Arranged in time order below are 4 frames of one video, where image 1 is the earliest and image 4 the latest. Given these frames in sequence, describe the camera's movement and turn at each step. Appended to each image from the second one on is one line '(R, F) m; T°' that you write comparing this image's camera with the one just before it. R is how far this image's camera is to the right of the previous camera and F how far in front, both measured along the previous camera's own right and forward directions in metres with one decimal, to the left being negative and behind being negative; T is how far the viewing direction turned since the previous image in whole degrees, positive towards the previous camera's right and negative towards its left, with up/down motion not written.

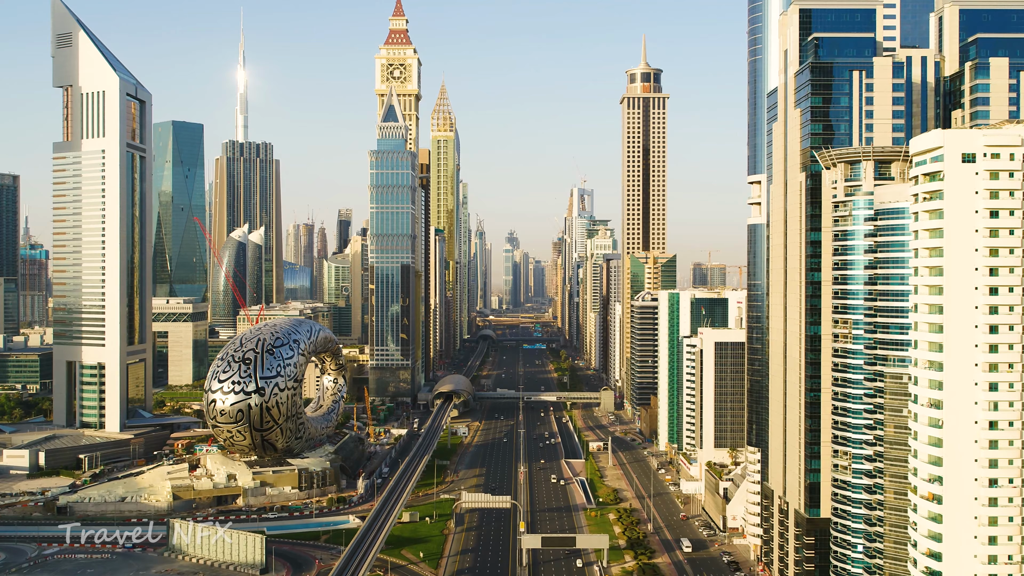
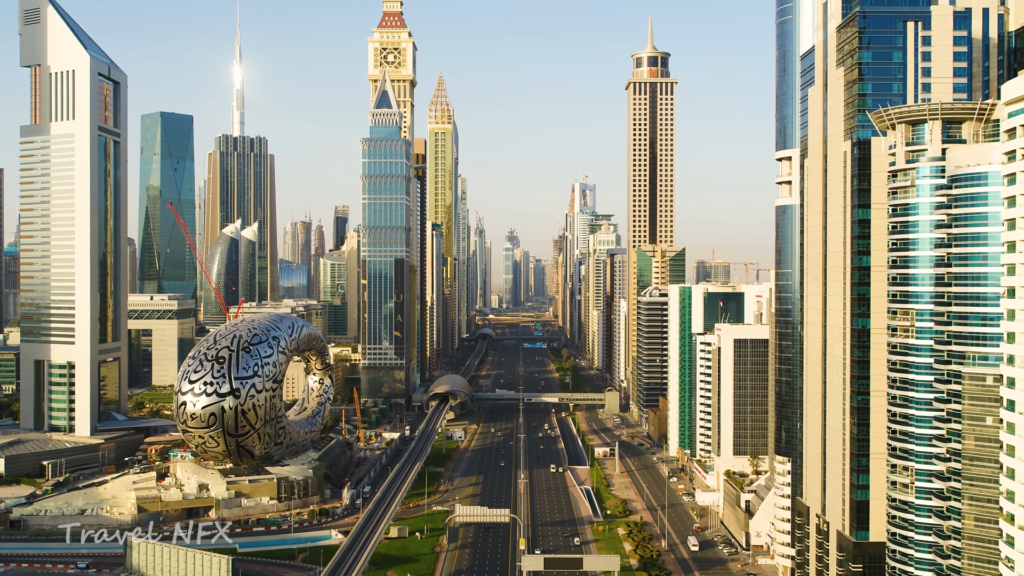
(+0.1, +6.9) m; 0°
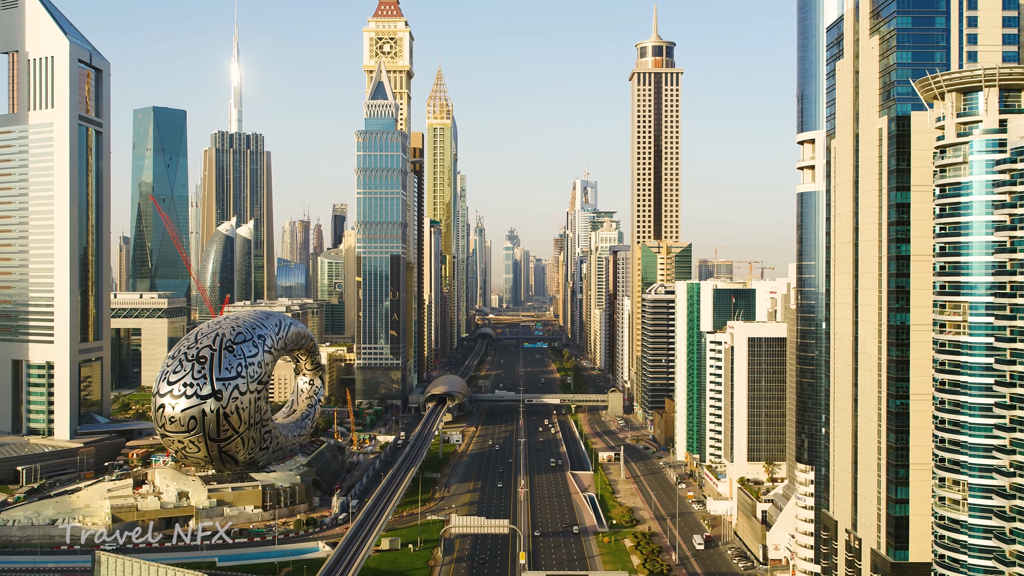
(+0.1, +4.3) m; 0°
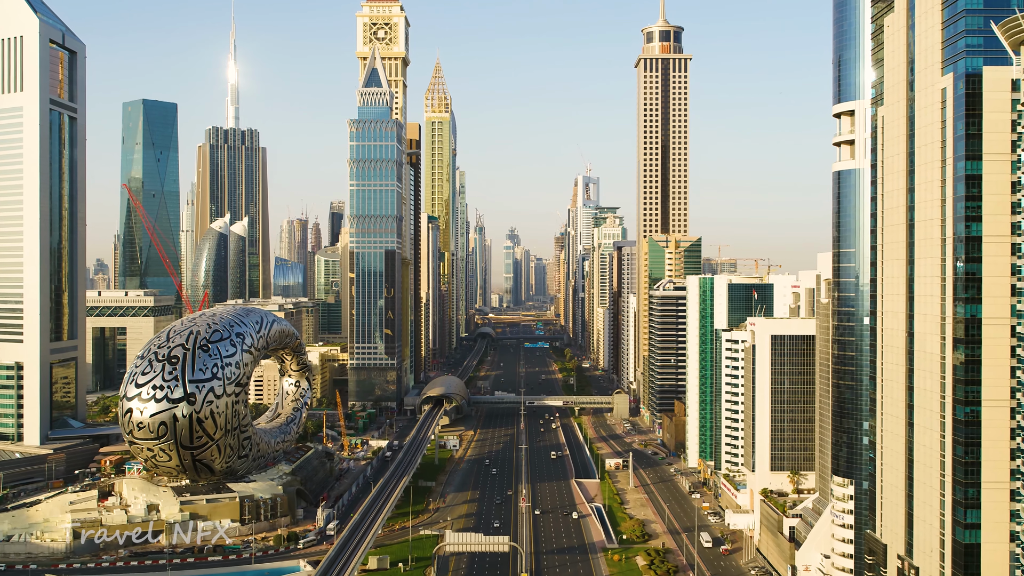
(0.0, +5.7) m; 0°
